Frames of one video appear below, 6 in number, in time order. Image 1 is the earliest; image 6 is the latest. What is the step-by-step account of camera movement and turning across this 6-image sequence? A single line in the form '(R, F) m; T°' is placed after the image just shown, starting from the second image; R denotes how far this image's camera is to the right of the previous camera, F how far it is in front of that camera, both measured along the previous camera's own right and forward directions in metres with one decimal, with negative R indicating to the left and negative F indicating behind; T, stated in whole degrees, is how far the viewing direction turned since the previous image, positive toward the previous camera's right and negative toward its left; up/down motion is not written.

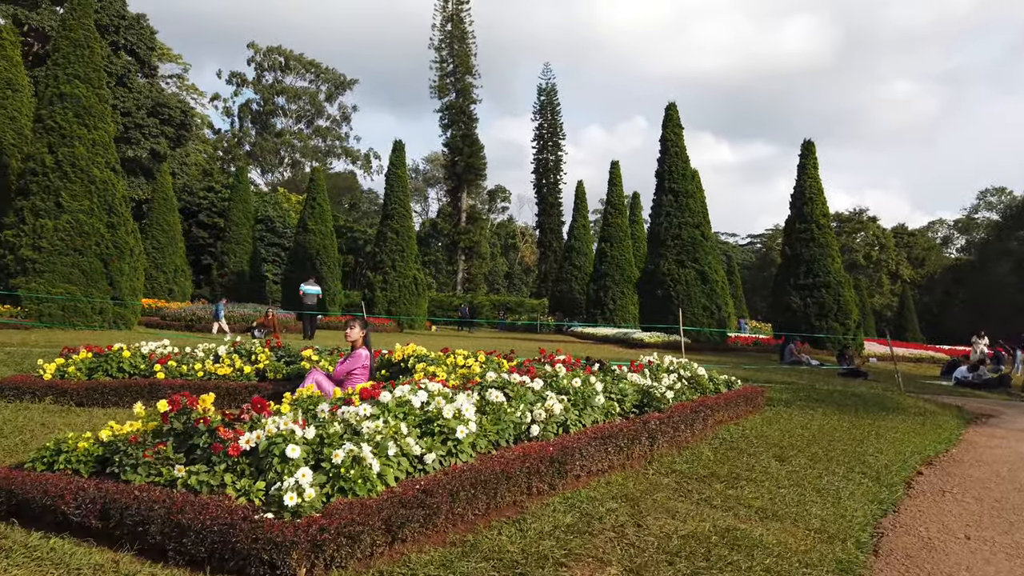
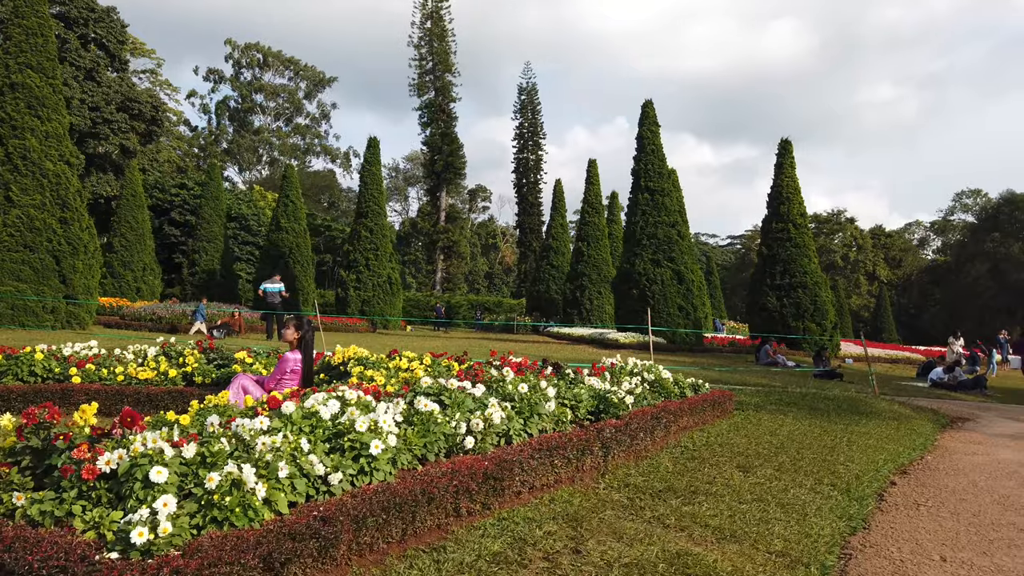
(+0.2, +0.4) m; +1°
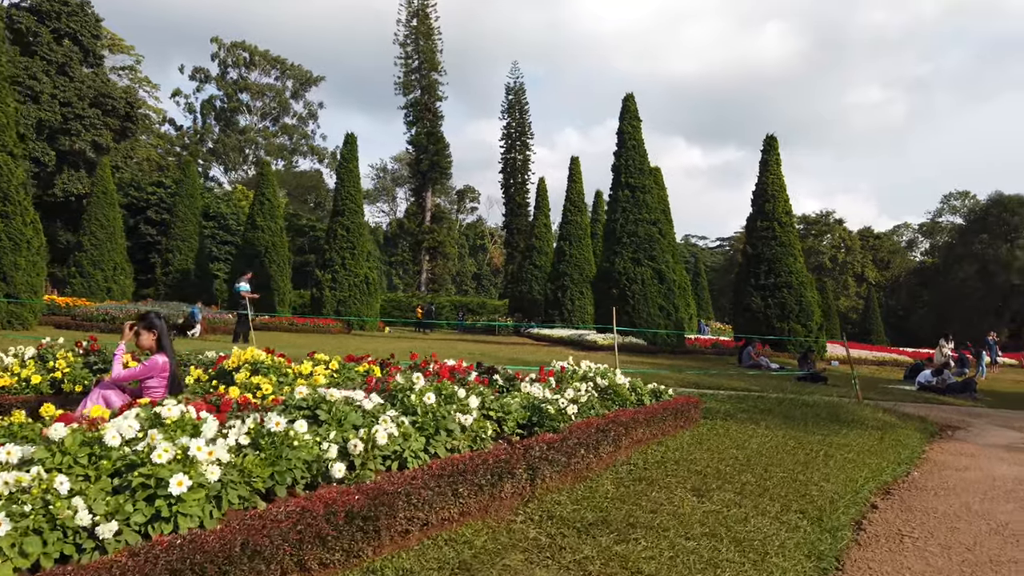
(+0.4, +0.7) m; +1°
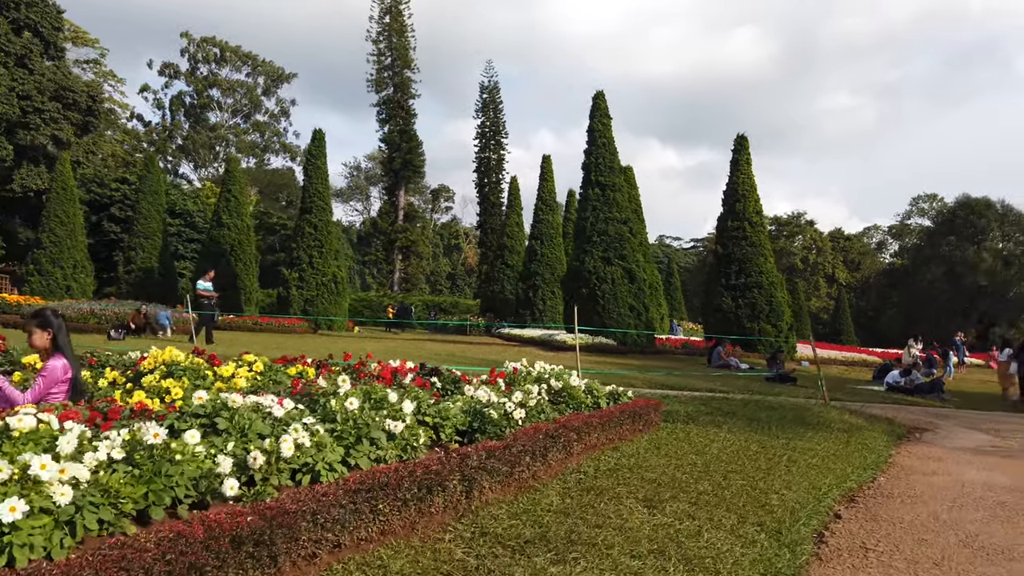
(+0.2, +0.3) m; +2°
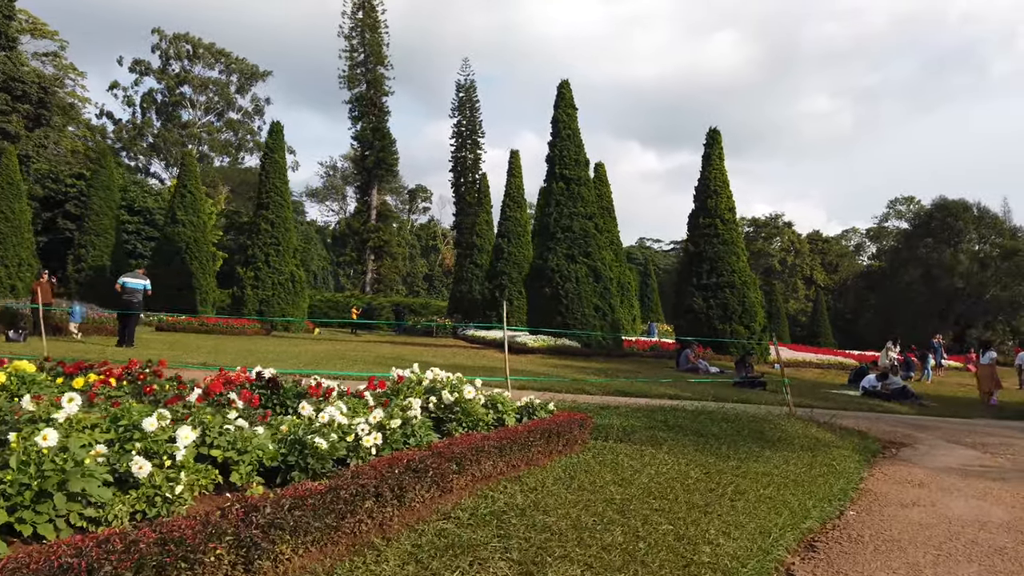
(+0.5, +1.0) m; +1°
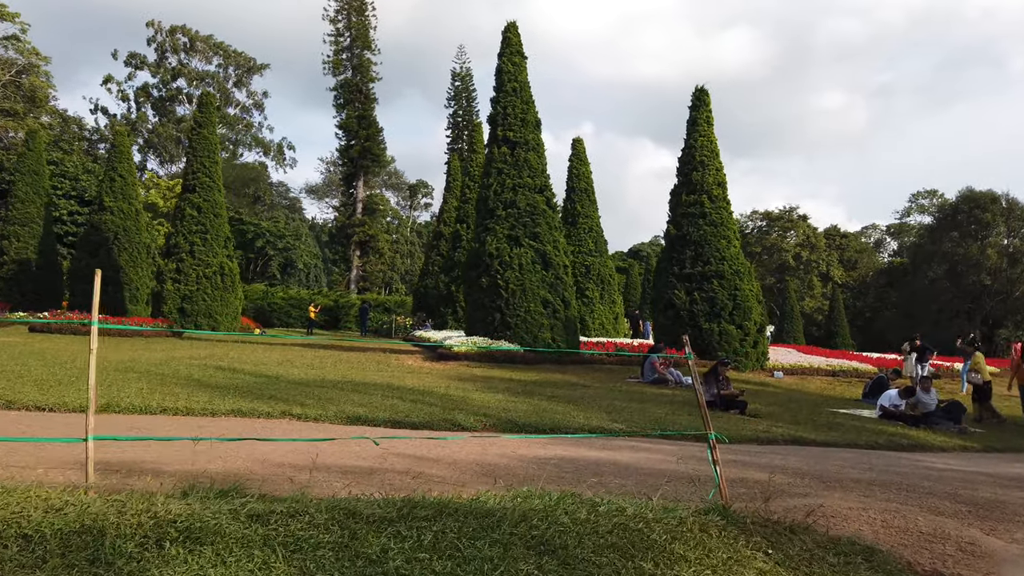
(+1.6, +3.4) m; -1°
